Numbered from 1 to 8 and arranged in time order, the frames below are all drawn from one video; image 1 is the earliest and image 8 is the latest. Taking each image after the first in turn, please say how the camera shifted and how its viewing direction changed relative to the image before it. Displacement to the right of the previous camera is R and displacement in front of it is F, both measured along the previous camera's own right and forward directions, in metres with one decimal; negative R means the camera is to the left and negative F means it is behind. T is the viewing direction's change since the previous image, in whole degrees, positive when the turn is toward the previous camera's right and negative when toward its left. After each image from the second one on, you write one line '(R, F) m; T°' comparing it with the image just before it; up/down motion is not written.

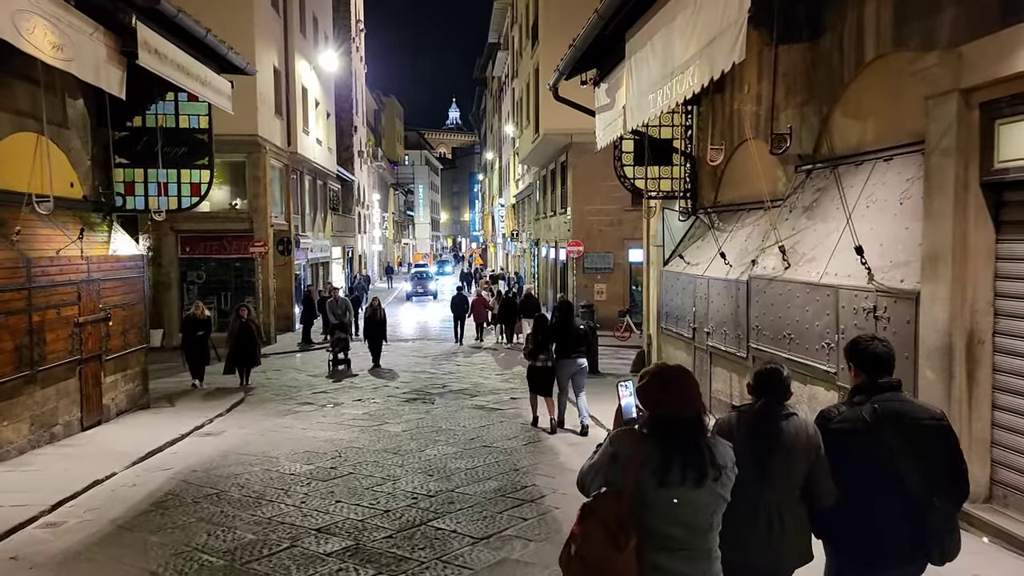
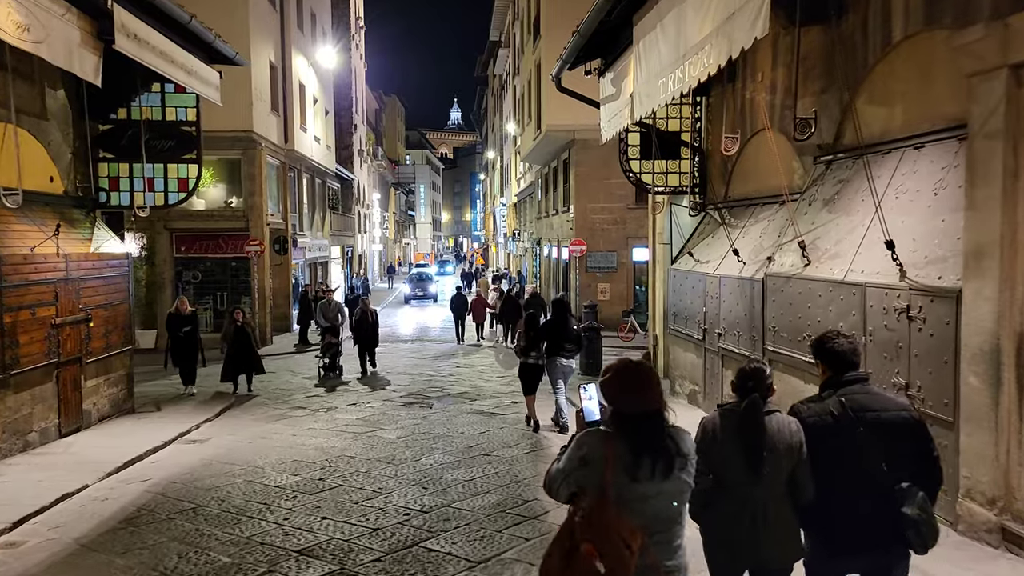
(0.0, +0.6) m; 0°
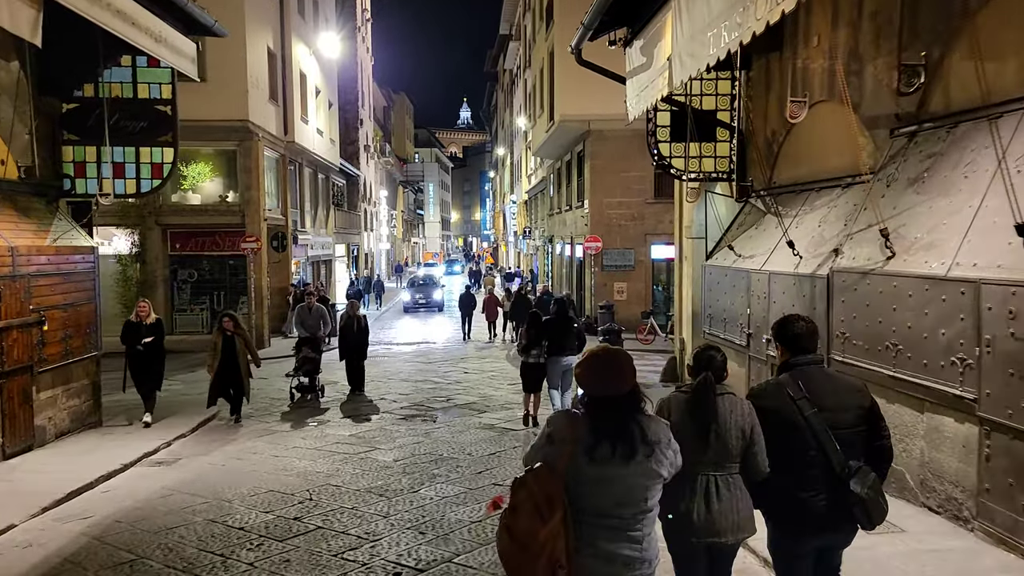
(-0.1, +1.4) m; -1°
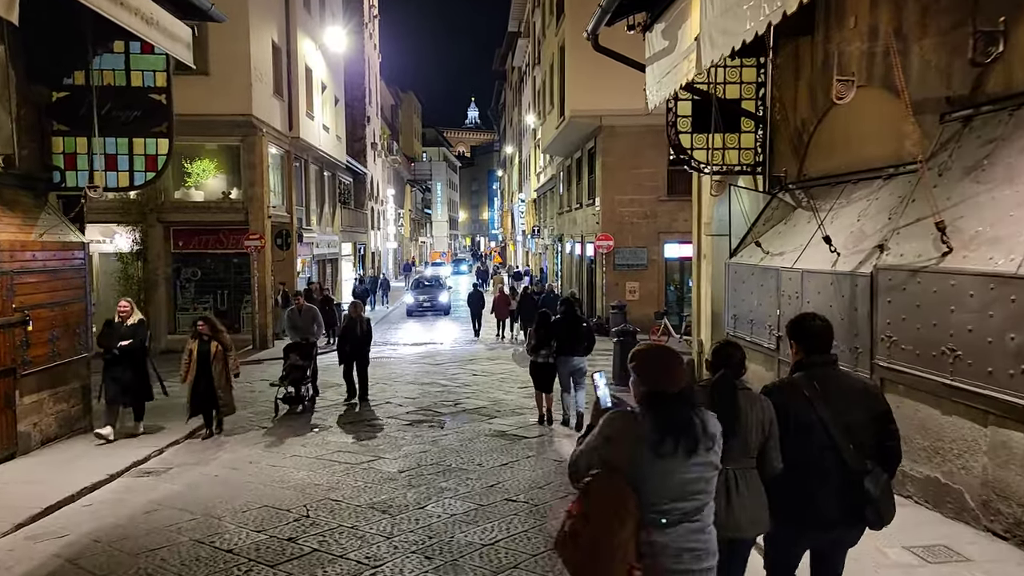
(-0.1, +0.6) m; -1°
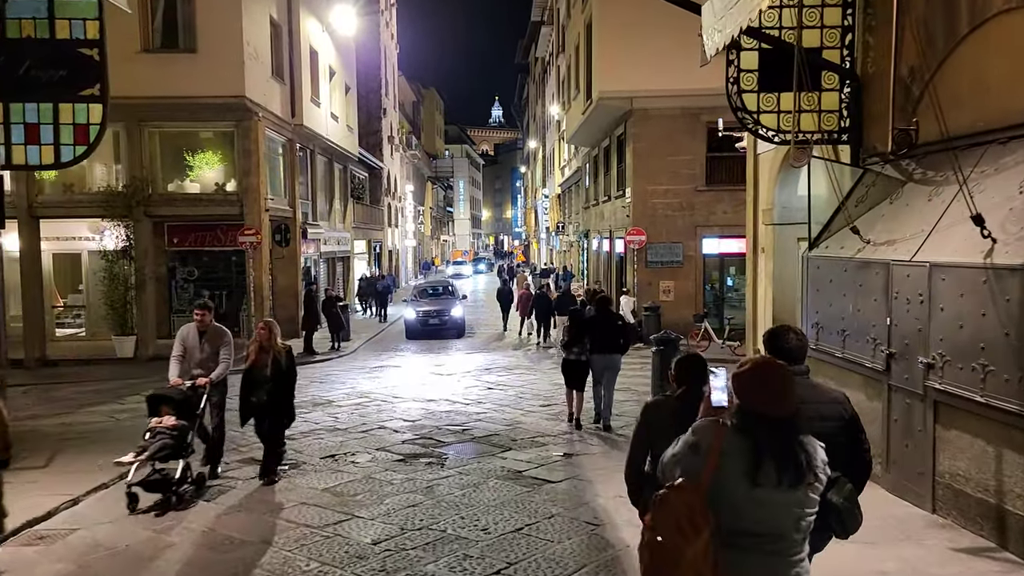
(+0.1, +2.2) m; -2°
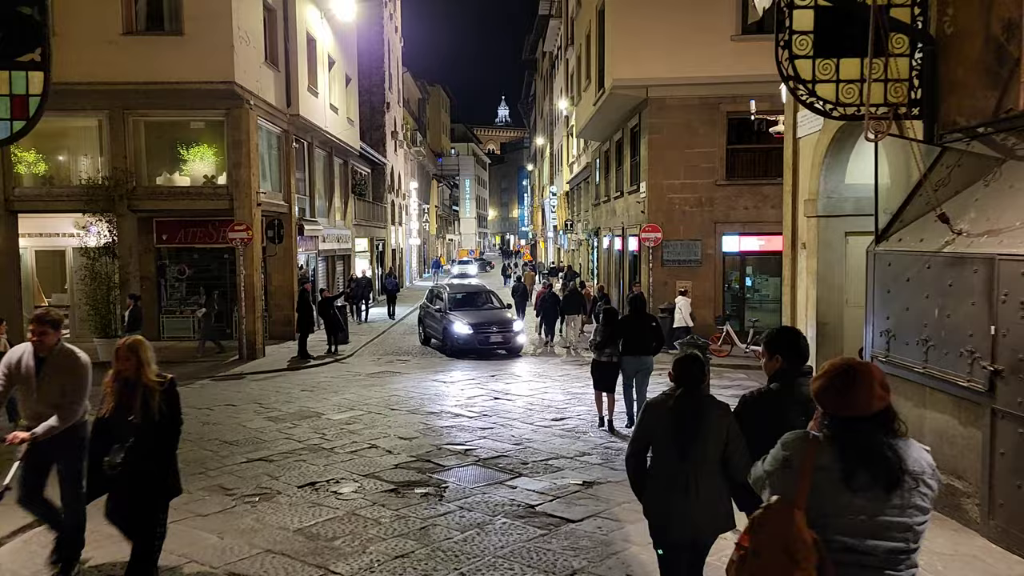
(-0.1, +1.3) m; -1°
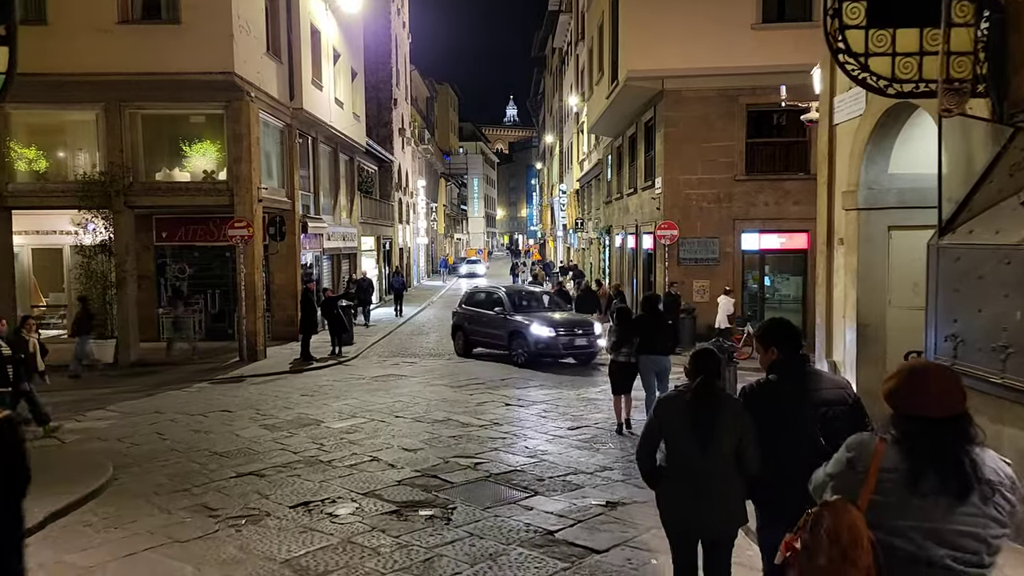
(-0.1, +0.8) m; -1°
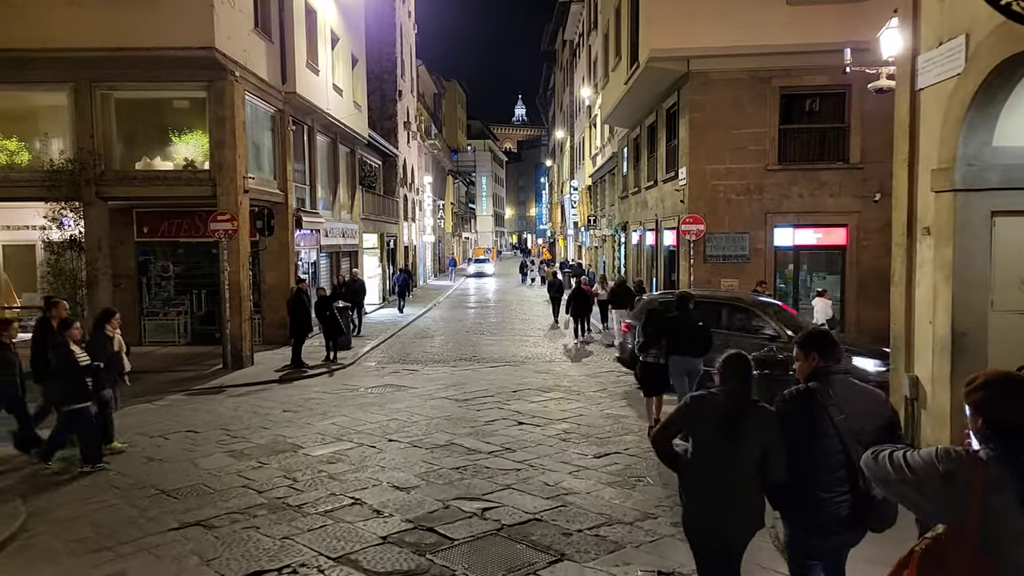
(-0.1, +1.7) m; -1°
